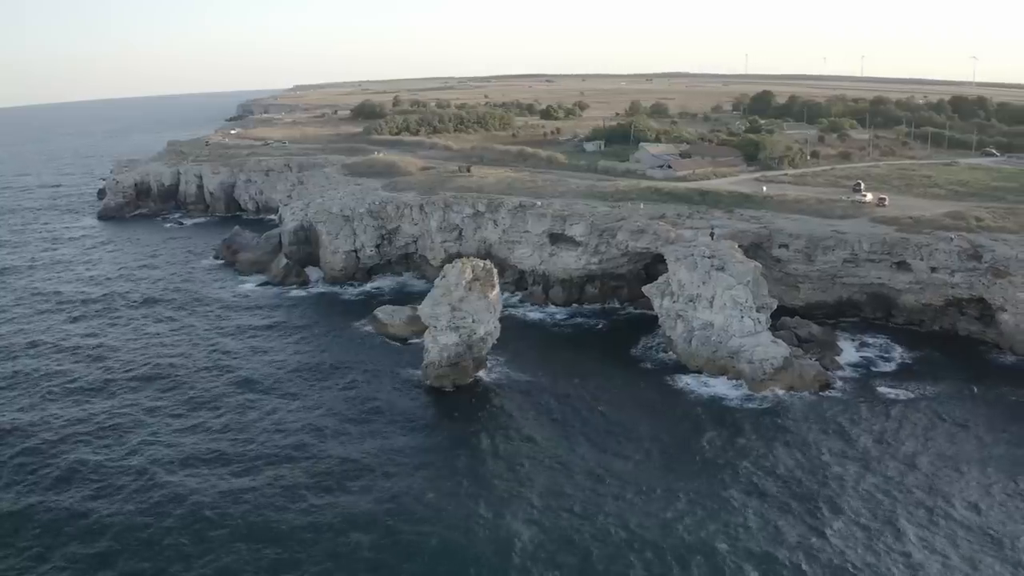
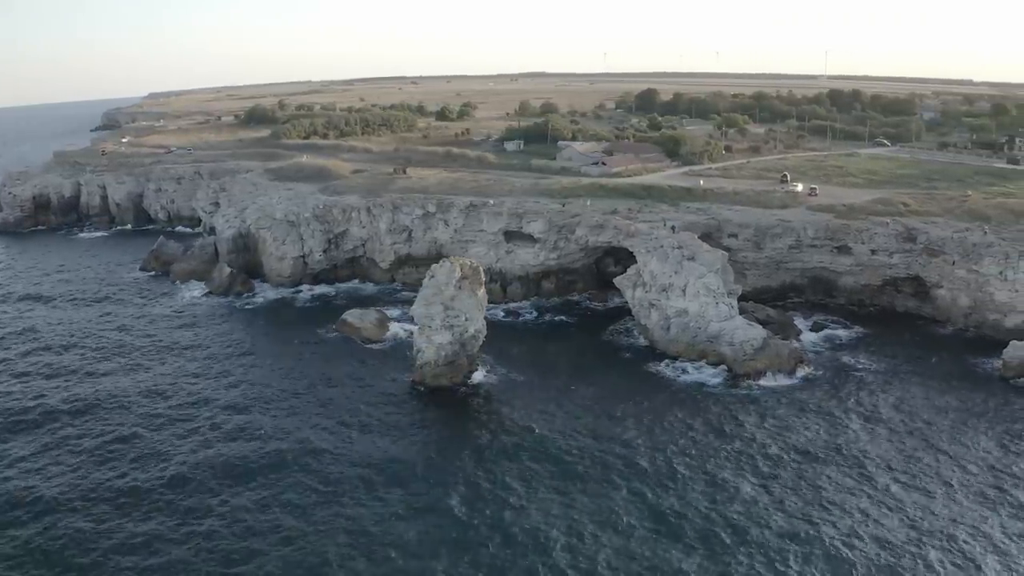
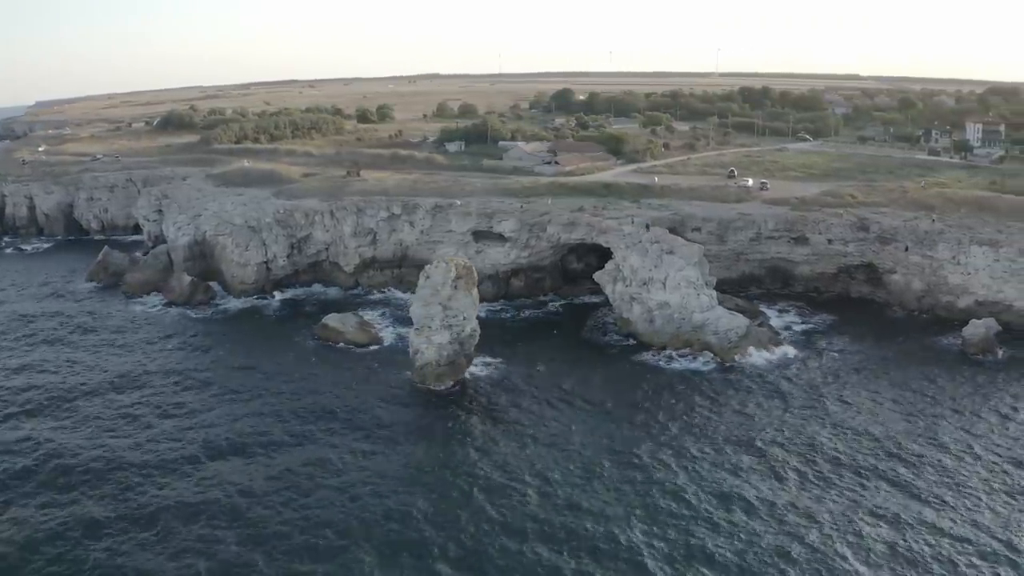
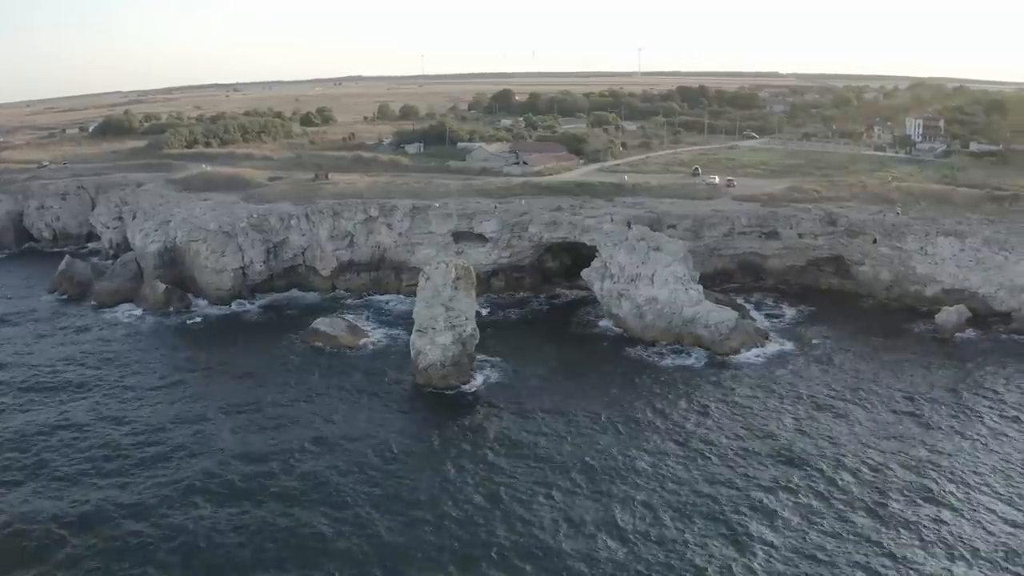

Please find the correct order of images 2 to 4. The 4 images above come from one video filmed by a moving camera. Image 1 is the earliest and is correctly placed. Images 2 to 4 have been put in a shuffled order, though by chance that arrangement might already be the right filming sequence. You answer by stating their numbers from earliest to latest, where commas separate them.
2, 3, 4
